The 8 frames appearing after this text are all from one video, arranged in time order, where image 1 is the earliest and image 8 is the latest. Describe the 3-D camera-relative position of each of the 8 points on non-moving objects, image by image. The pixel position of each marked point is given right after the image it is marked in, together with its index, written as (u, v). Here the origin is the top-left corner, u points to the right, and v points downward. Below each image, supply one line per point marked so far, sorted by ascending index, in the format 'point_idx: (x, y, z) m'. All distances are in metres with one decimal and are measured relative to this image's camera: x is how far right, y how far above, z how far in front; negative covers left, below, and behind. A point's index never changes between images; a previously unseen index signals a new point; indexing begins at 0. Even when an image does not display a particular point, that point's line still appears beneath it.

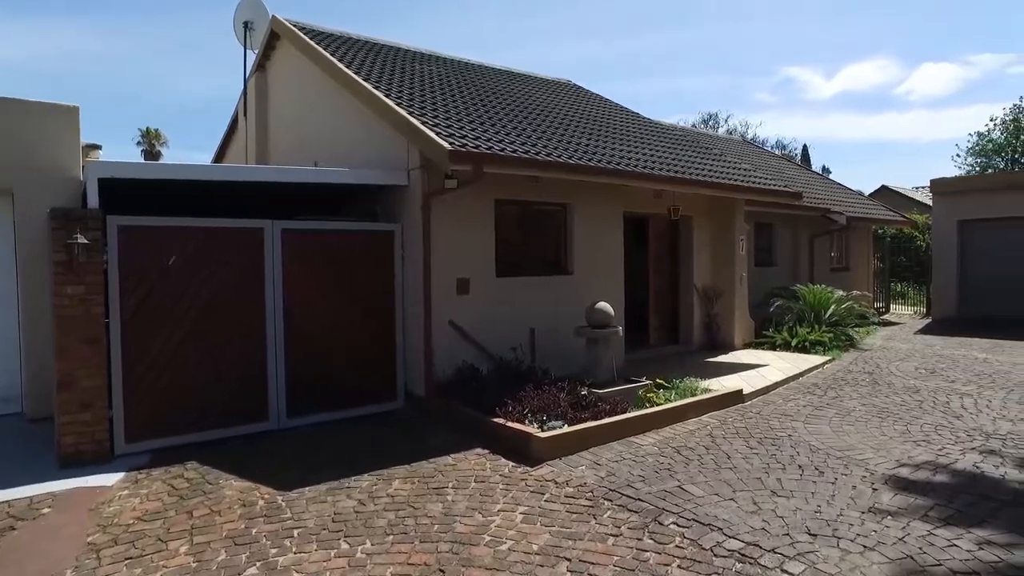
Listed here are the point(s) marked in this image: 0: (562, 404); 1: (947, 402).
0: (+0.5, -1.1, +6.4) m
1: (+4.6, -1.2, +7.0) m
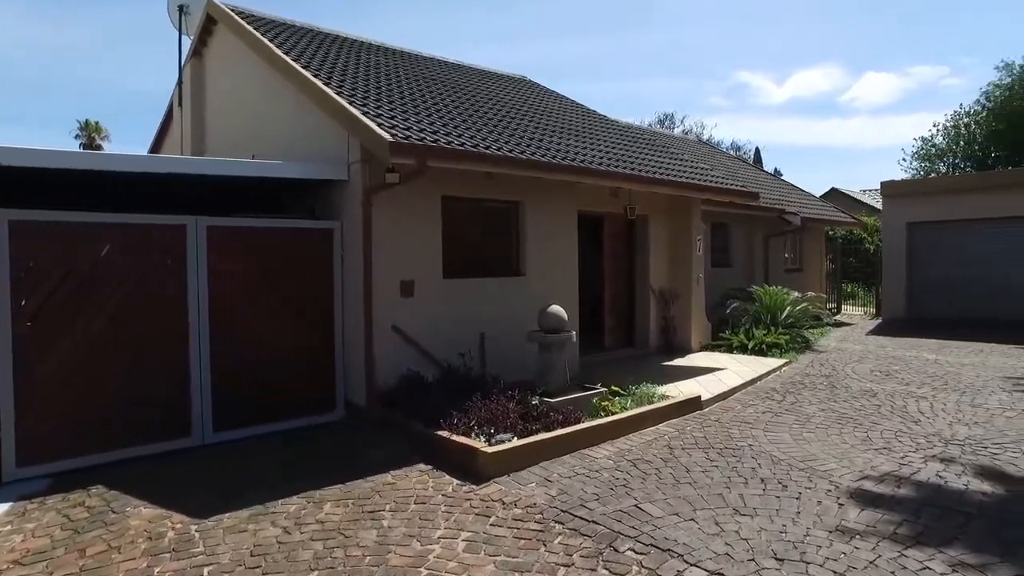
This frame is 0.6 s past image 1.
0: (0.0, -1.2, +6.0) m
1: (+4.1, -1.2, +6.9) m
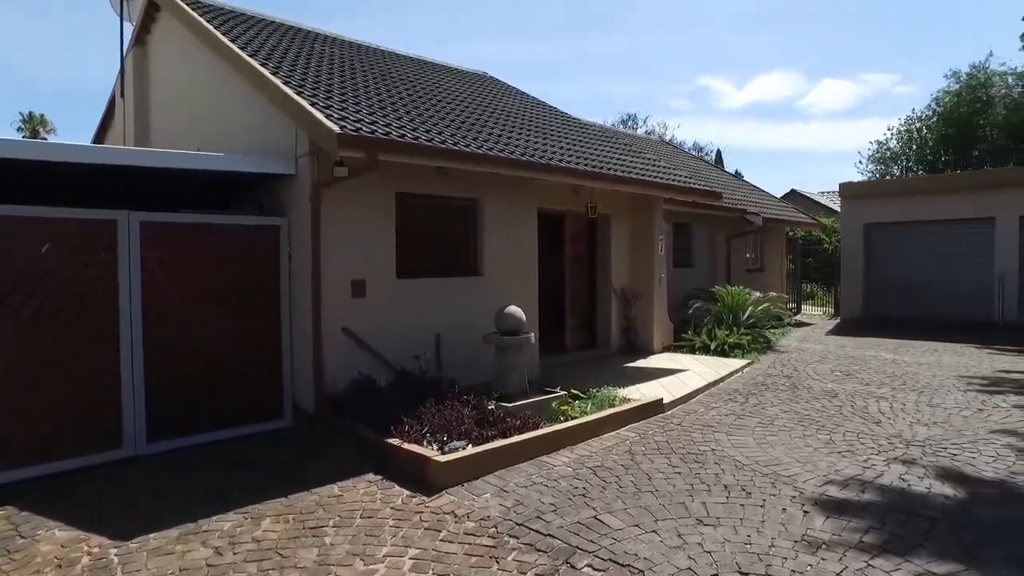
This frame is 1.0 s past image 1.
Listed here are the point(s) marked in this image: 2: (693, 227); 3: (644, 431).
0: (-0.4, -1.2, +5.7) m
1: (+3.7, -1.2, +6.8) m
2: (+3.6, +1.2, +12.9) m
3: (+1.2, -1.4, +6.2) m
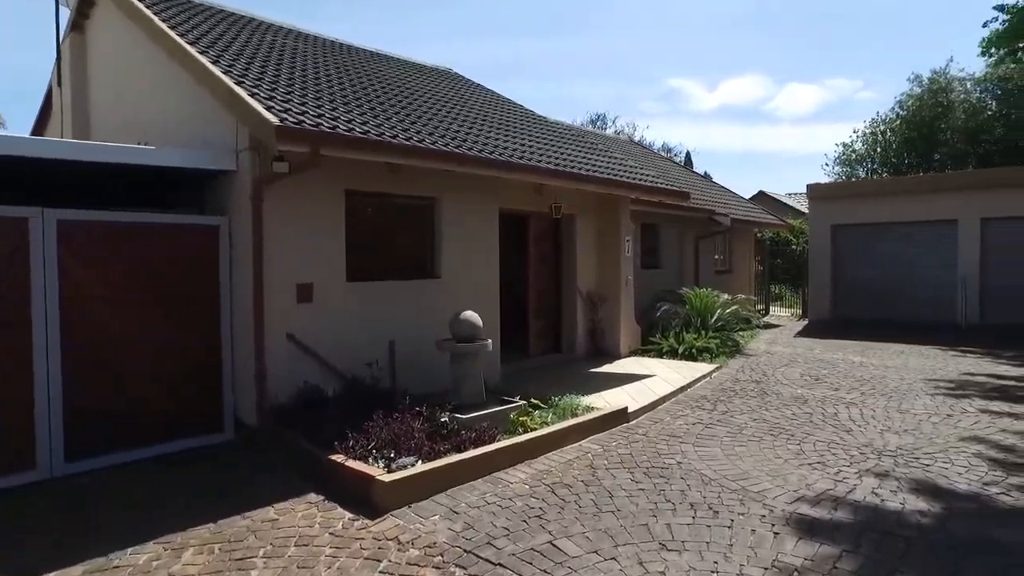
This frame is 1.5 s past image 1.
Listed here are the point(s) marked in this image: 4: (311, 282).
0: (-0.7, -1.2, +5.3) m
1: (+3.2, -1.3, +6.6) m
2: (+2.9, +1.2, +12.7) m
3: (+0.9, -1.4, +5.9) m
4: (-2.0, +0.1, +6.4) m
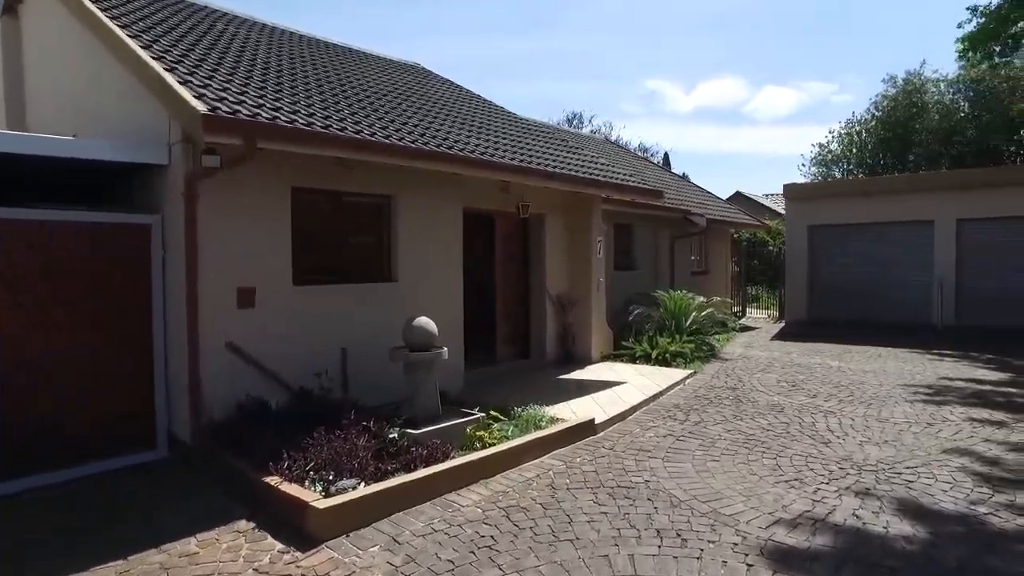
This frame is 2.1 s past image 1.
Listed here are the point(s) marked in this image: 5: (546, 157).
0: (-1.1, -1.2, +4.8) m
1: (+2.9, -1.3, +6.2) m
2: (+2.3, +1.1, +12.3) m
3: (+0.5, -1.4, +5.5) m
4: (-2.3, 0.0, +5.9) m
5: (+0.5, +1.9, +9.4) m
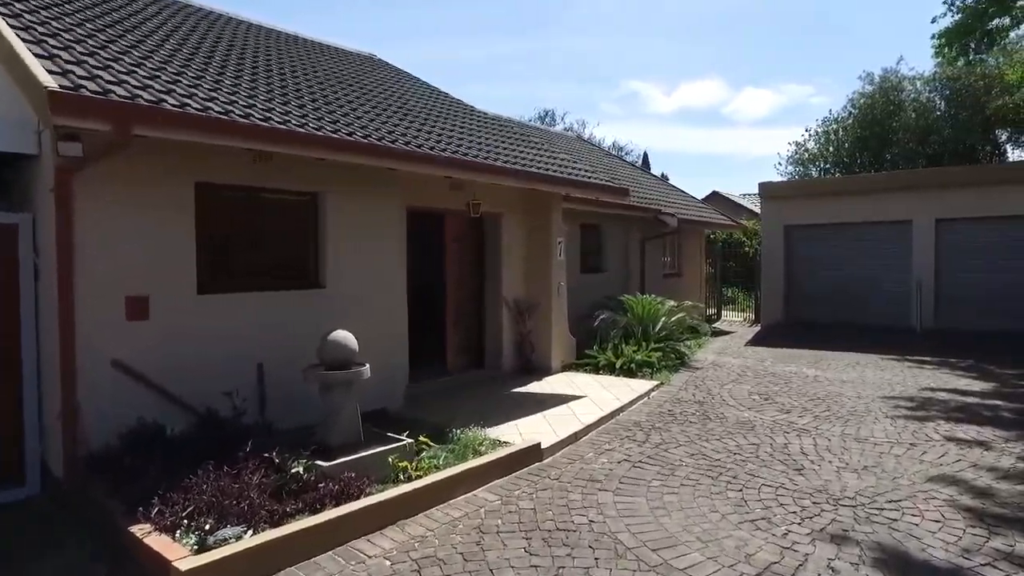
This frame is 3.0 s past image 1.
0: (-1.6, -1.3, +4.1) m
1: (+2.3, -1.3, +5.6) m
2: (+1.6, +1.1, +11.6) m
3: (0.0, -1.5, +4.8) m
4: (-2.9, -0.1, +5.1) m
5: (-0.1, +1.8, +8.7) m
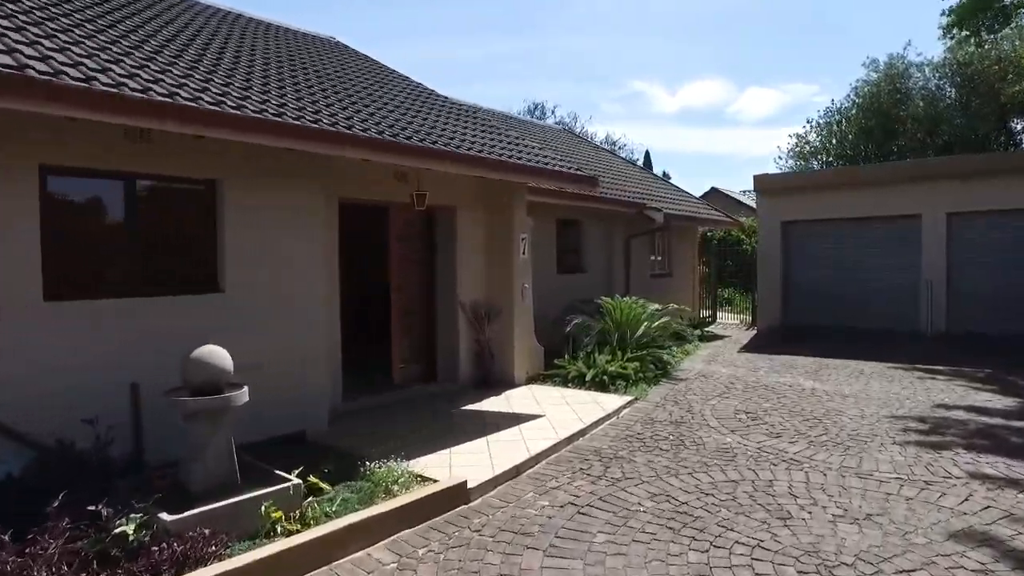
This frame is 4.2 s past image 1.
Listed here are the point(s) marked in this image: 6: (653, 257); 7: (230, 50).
0: (-2.1, -1.3, +3.1) m
1: (+1.8, -1.4, +4.6) m
2: (+1.1, +1.0, +10.6) m
3: (-0.6, -1.5, +3.7) m
4: (-3.4, -0.1, +4.1) m
5: (-0.7, +1.8, +7.7) m
6: (+2.8, +0.6, +12.8) m
7: (-3.2, +2.8, +7.6) m
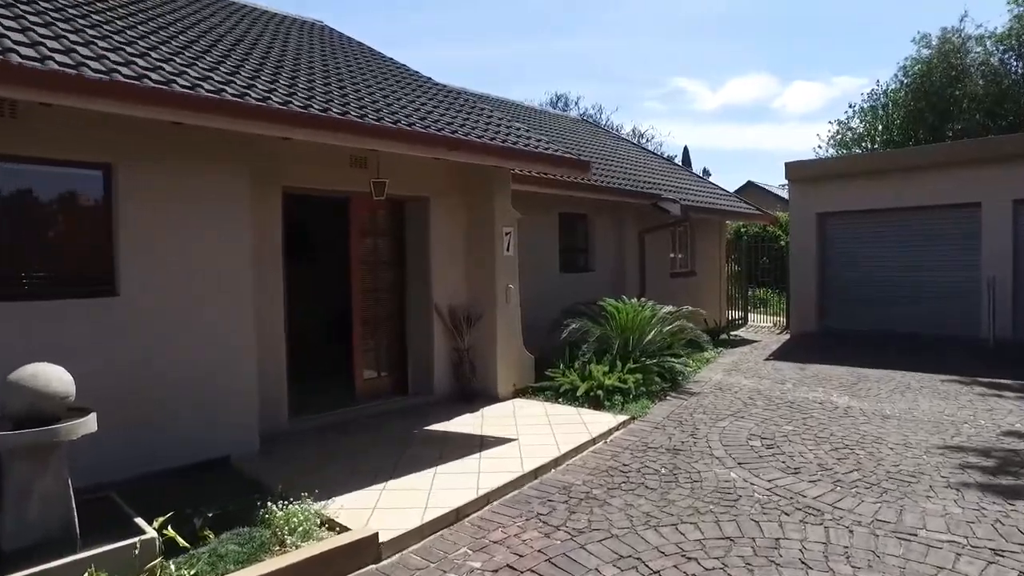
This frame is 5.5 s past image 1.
0: (-2.6, -1.3, +2.2) m
1: (+1.4, -1.3, +3.4) m
2: (+1.1, +1.0, +9.5) m
3: (-1.0, -1.5, +2.8) m
4: (-3.8, -0.1, +3.4) m
5: (-0.9, +1.8, +6.8) m
6: (+2.9, +0.6, +11.6) m
7: (-3.4, +2.8, +6.8) m
